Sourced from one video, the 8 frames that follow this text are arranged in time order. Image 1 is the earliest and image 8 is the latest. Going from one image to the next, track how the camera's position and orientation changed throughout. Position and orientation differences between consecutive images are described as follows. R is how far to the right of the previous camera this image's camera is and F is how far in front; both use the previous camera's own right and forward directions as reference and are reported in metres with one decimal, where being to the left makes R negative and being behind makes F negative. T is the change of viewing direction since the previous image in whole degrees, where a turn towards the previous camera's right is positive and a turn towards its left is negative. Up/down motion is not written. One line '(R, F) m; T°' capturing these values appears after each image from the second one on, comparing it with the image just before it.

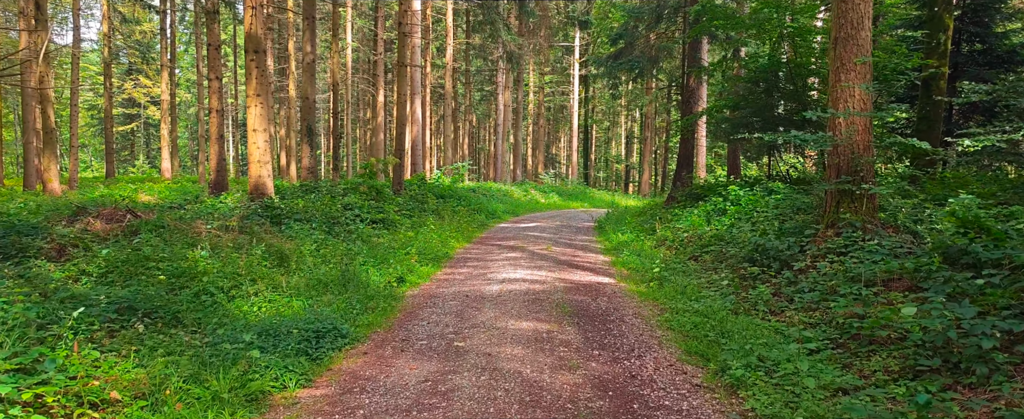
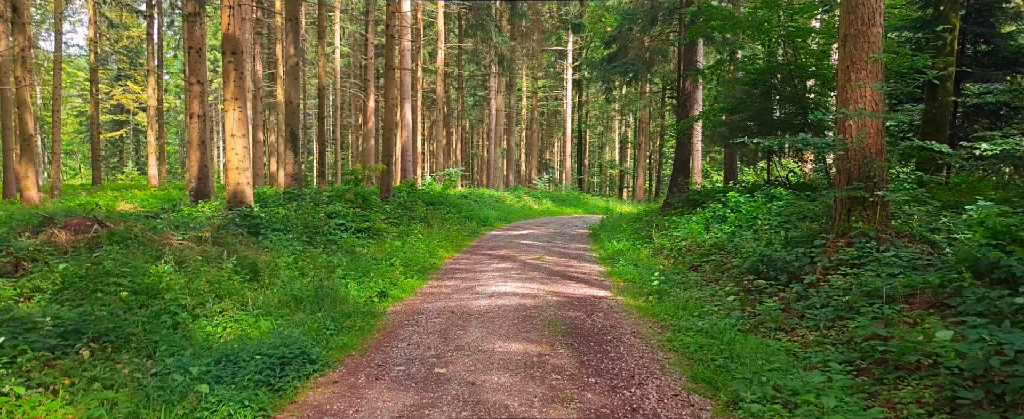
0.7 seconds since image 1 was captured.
(+0.1, +0.7) m; 0°
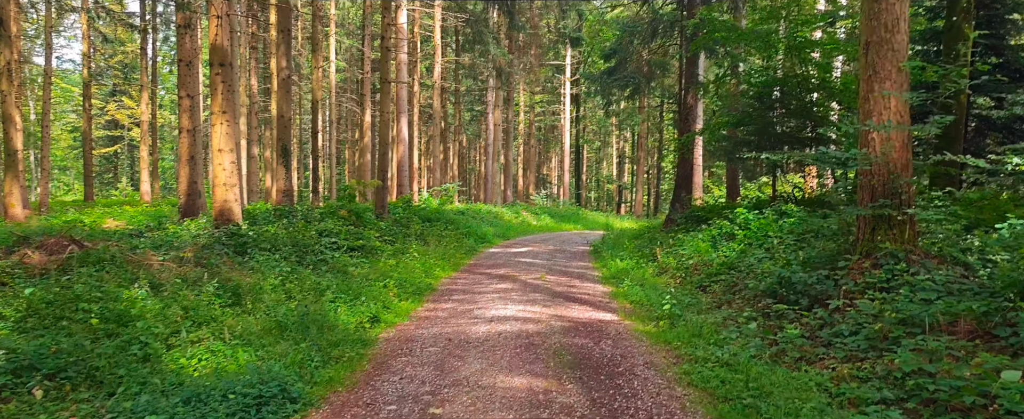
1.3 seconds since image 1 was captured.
(0.0, +0.7) m; 0°
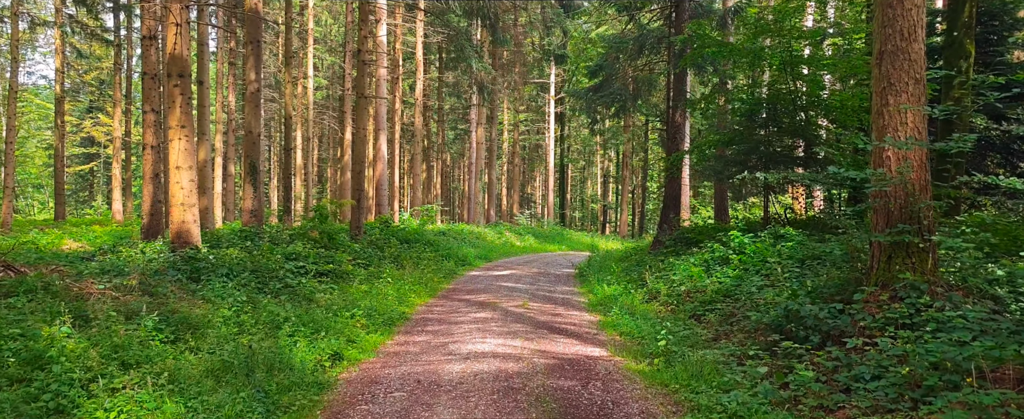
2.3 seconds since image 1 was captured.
(+0.1, +1.0) m; +1°
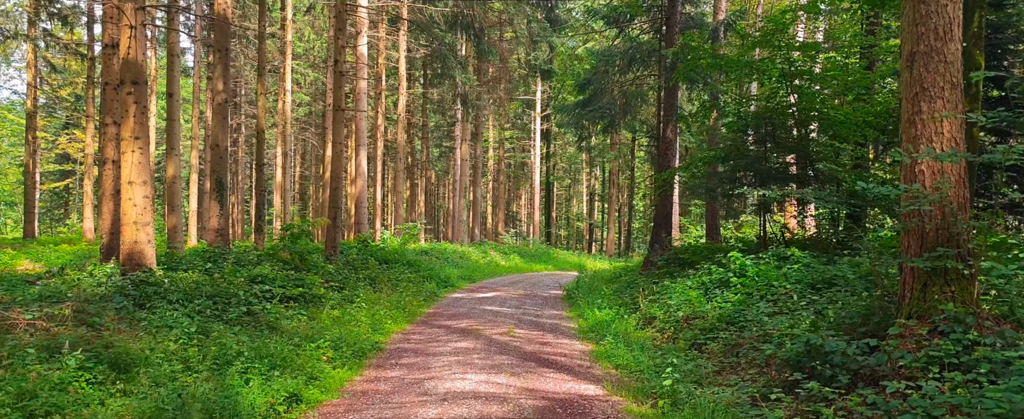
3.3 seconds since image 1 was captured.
(0.0, +1.1) m; +1°
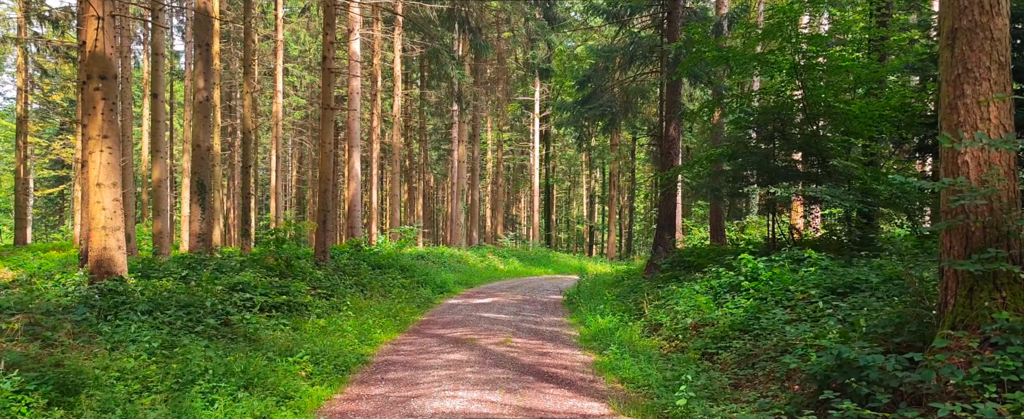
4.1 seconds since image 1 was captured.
(+0.1, +0.9) m; 0°
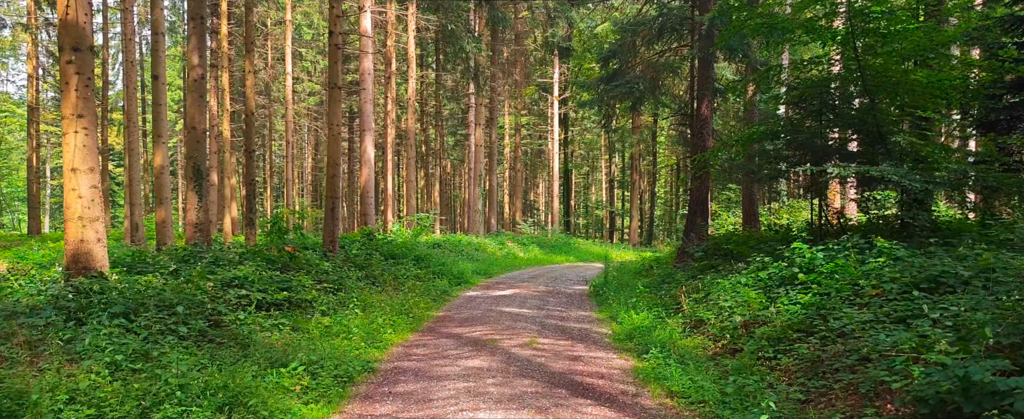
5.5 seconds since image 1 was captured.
(-0.1, +1.4) m; -1°
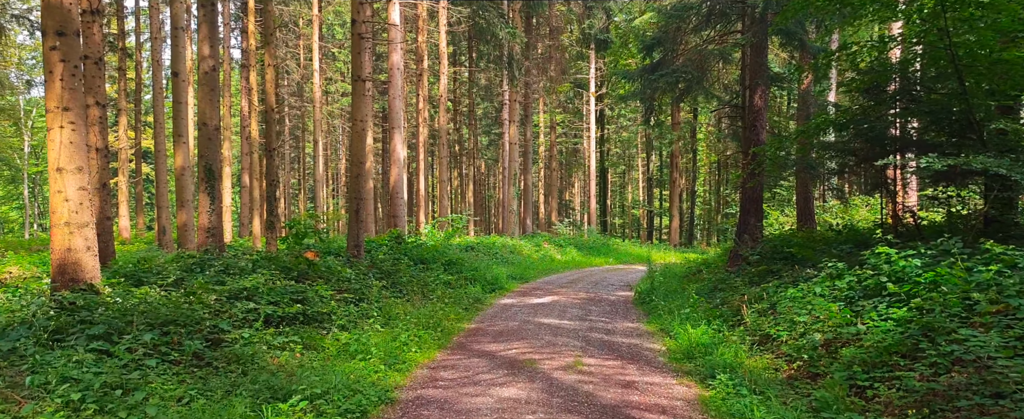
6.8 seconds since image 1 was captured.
(-0.1, +1.4) m; -2°
